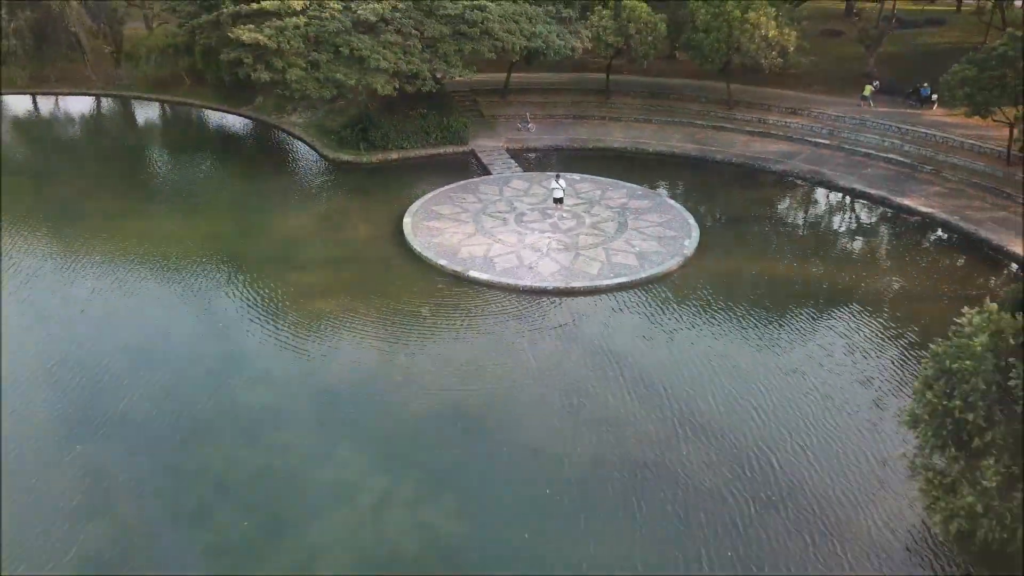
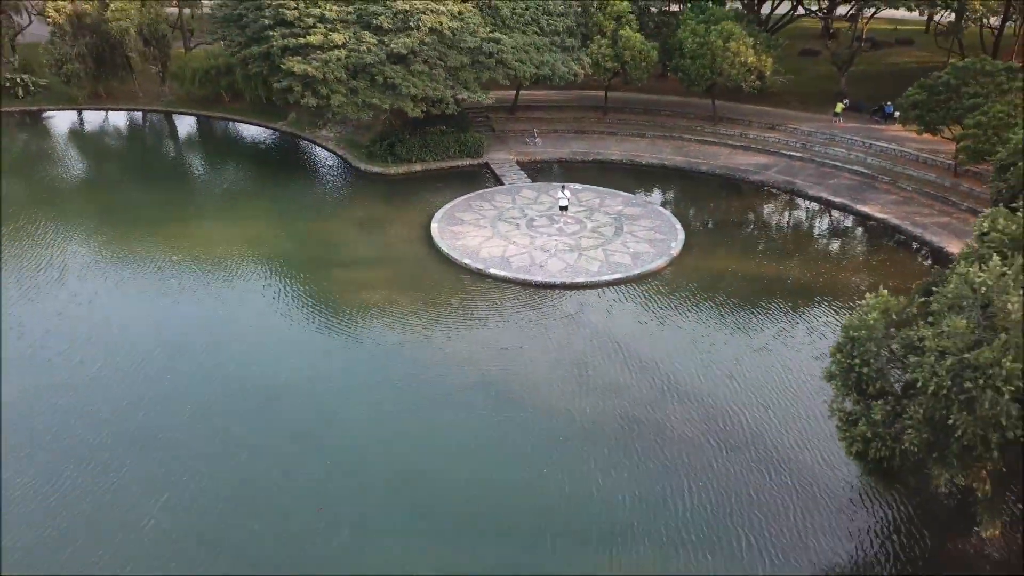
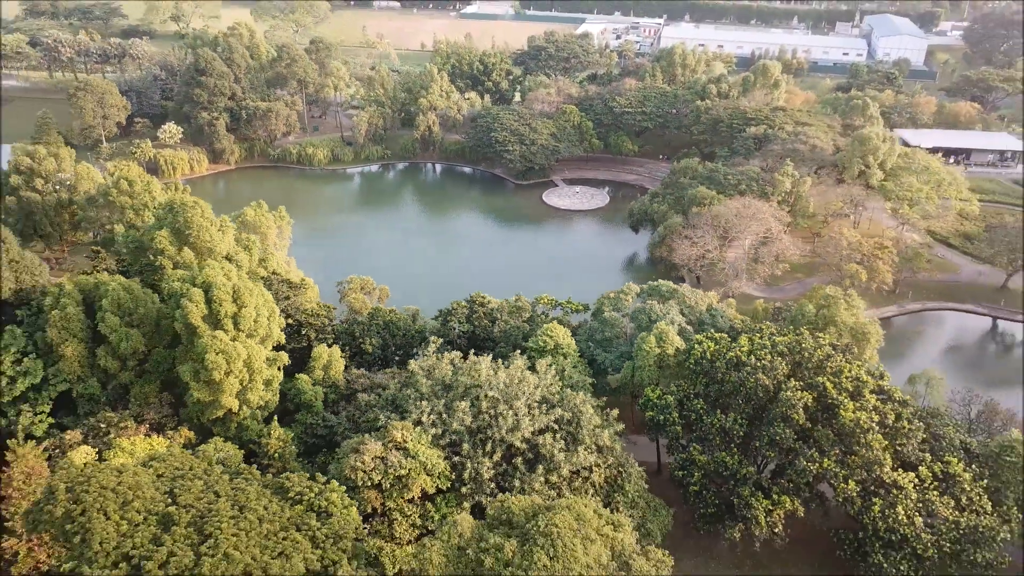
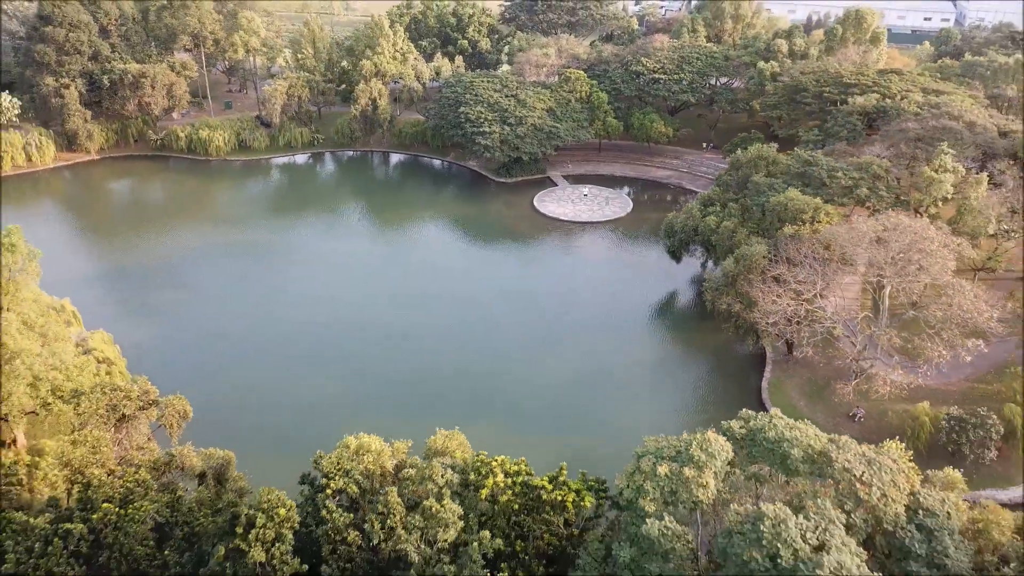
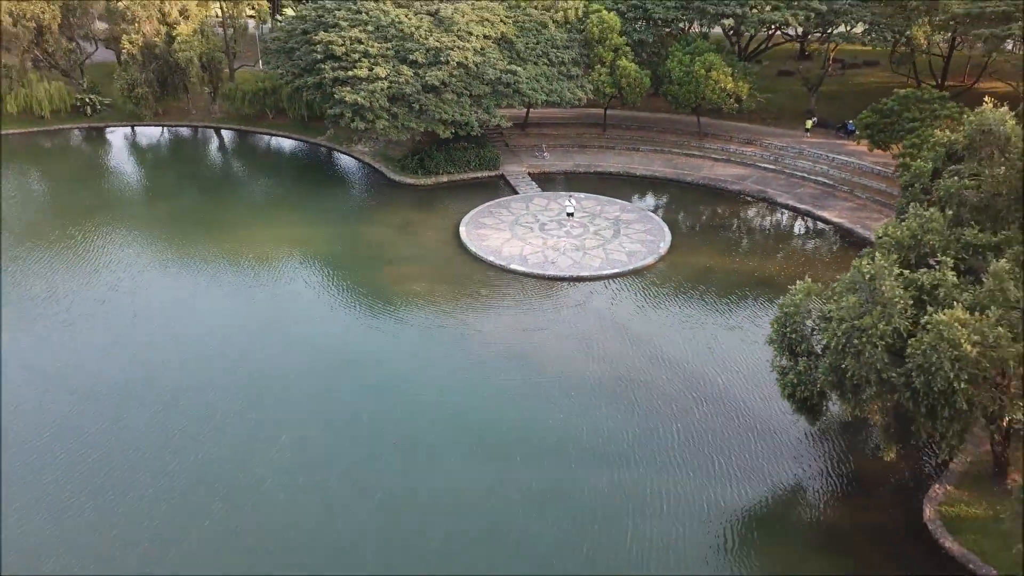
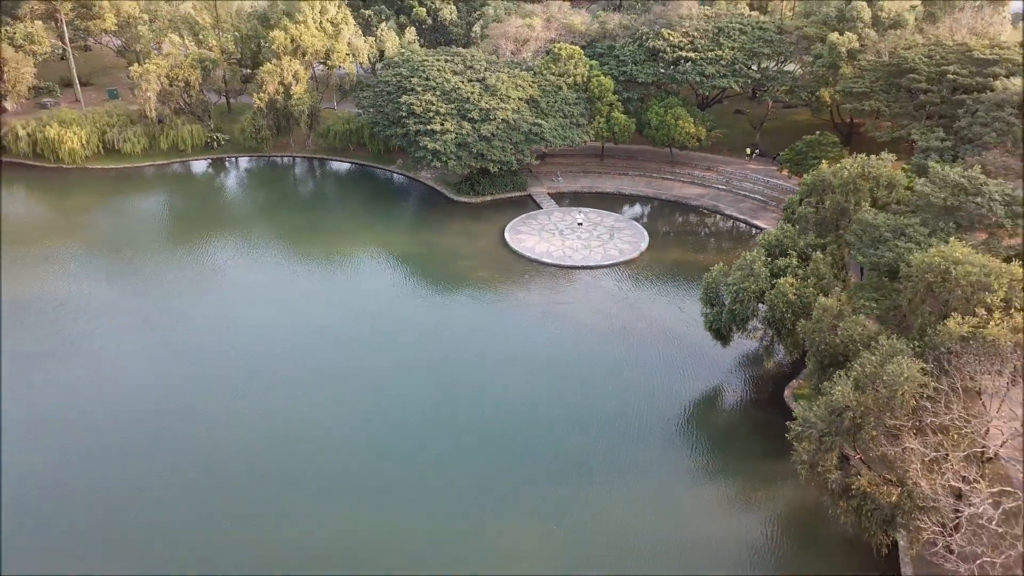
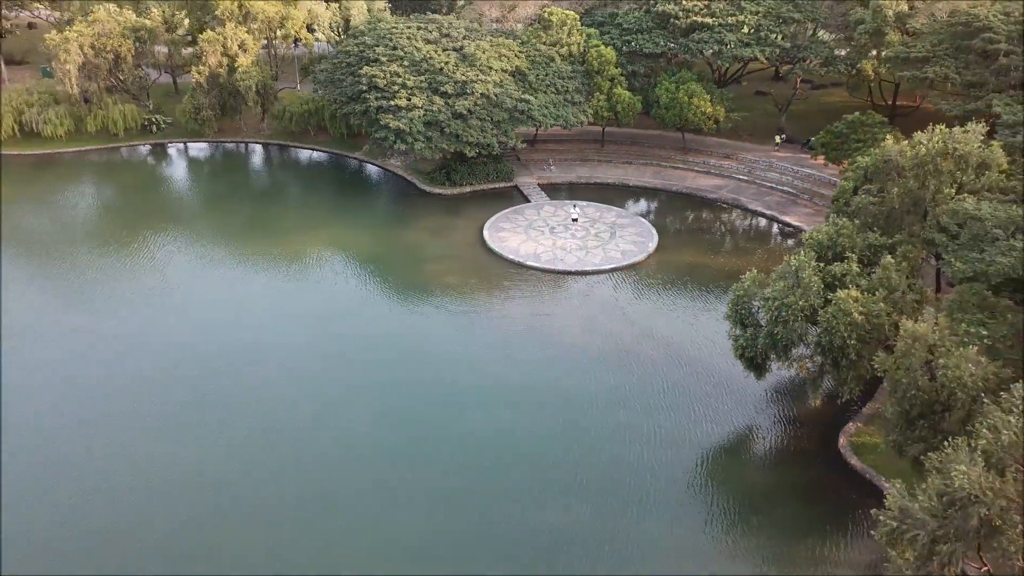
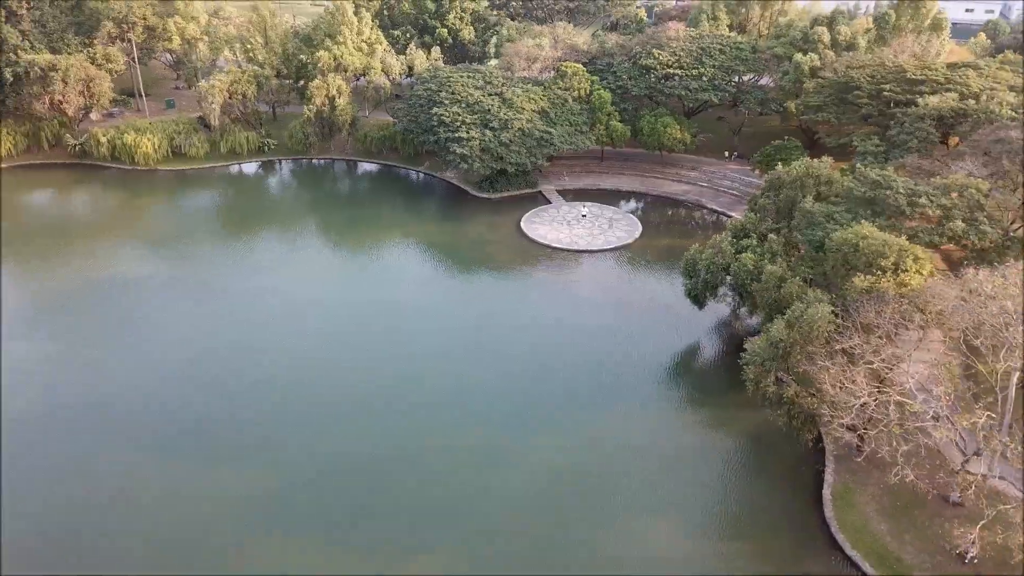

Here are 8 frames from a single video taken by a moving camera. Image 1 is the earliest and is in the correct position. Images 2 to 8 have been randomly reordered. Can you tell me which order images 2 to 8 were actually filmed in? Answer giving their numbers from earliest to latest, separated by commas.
2, 5, 7, 6, 8, 4, 3
